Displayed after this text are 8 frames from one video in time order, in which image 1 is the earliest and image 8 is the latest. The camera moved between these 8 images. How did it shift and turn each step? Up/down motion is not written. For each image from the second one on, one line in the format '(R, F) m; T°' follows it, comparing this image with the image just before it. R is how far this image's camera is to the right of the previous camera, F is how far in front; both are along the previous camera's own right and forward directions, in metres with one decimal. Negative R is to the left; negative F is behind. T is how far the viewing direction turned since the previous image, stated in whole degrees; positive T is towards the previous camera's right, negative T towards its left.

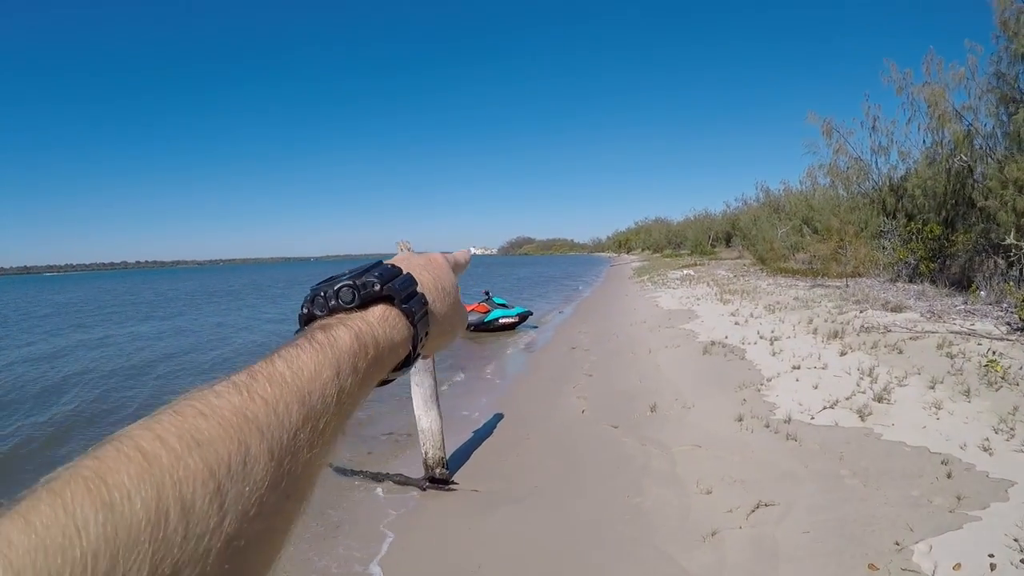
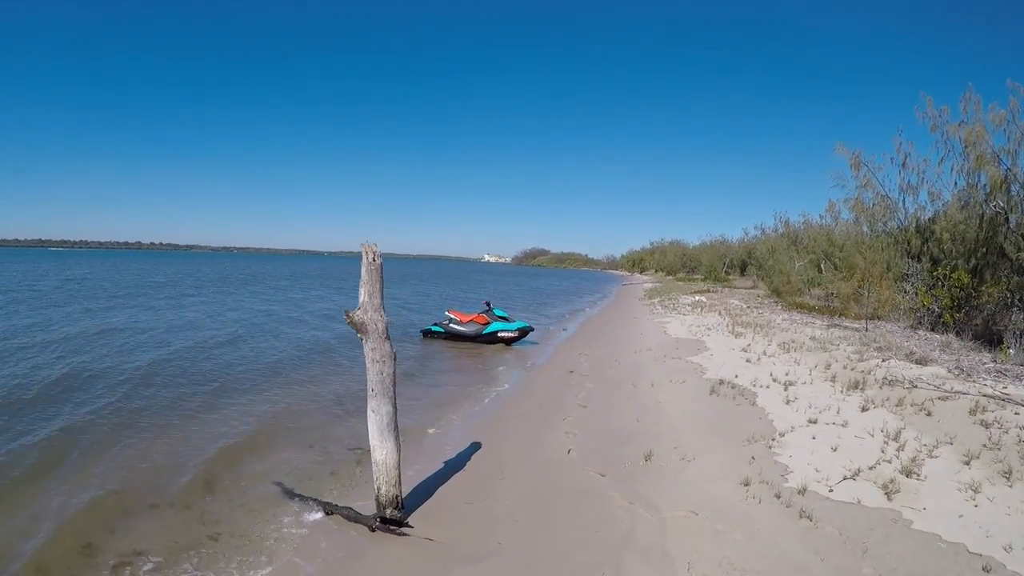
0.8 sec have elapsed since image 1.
(+0.3, +0.8) m; -1°
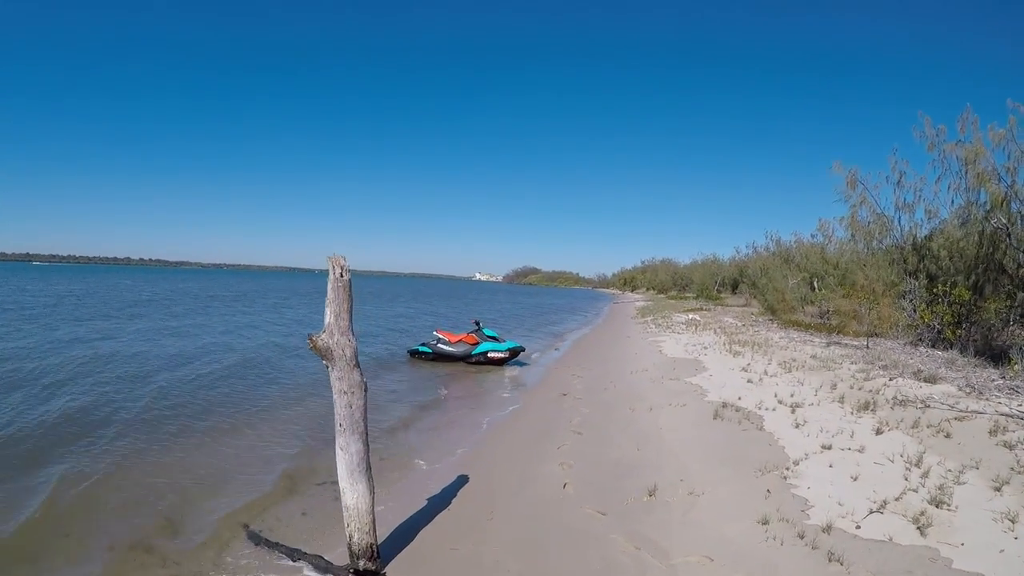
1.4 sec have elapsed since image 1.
(+0.1, +0.6) m; +1°
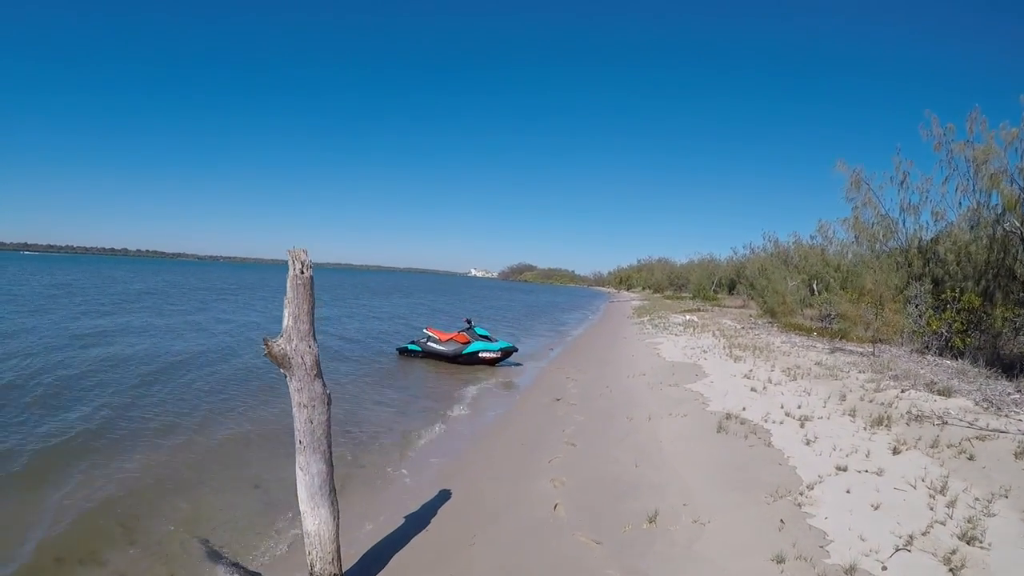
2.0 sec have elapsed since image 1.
(+0.1, +0.6) m; 0°
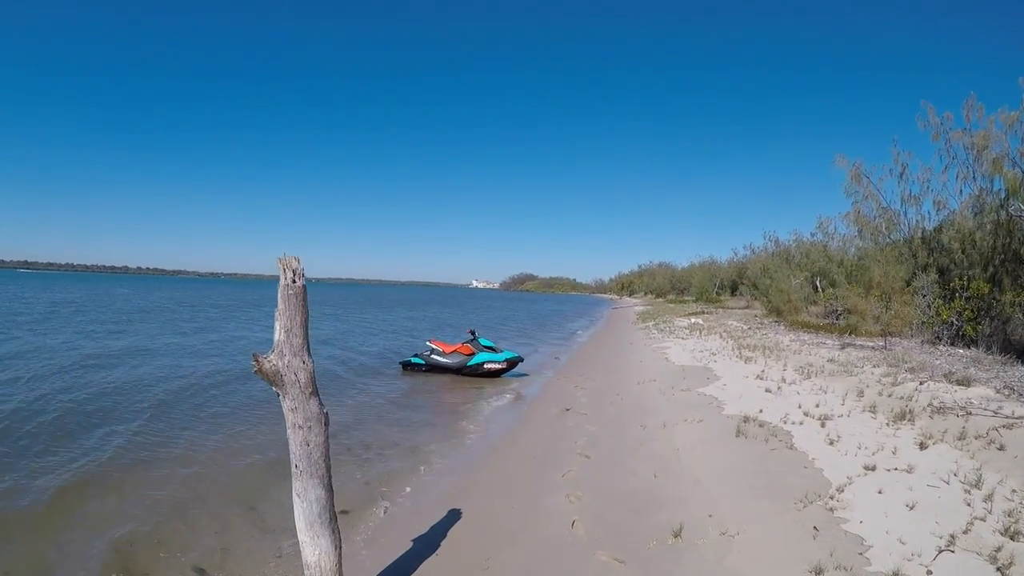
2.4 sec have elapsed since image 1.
(0.0, +0.3) m; 0°
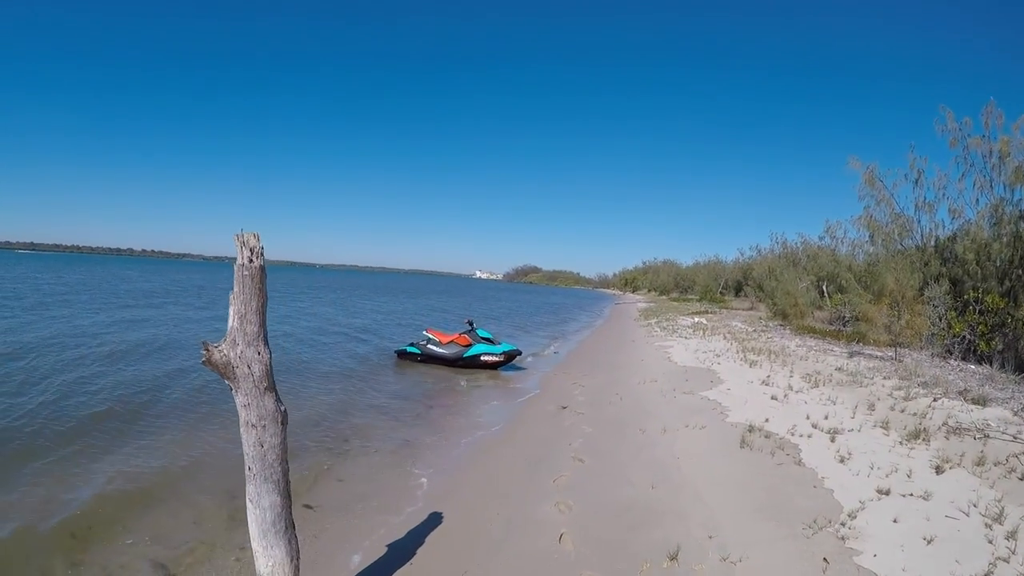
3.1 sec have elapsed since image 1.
(+0.1, +0.5) m; 0°
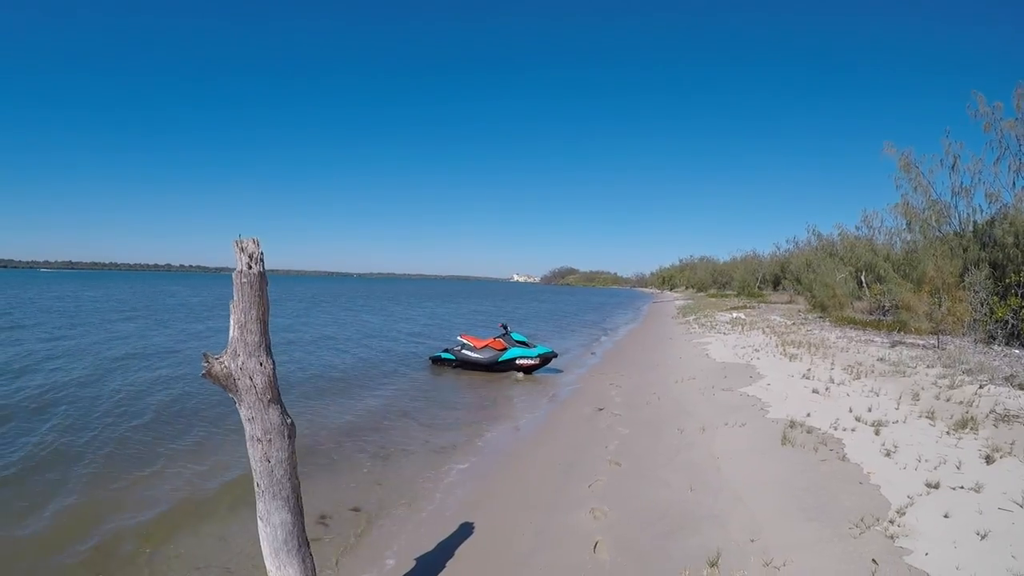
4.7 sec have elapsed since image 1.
(+0.1, -0.1) m; -4°
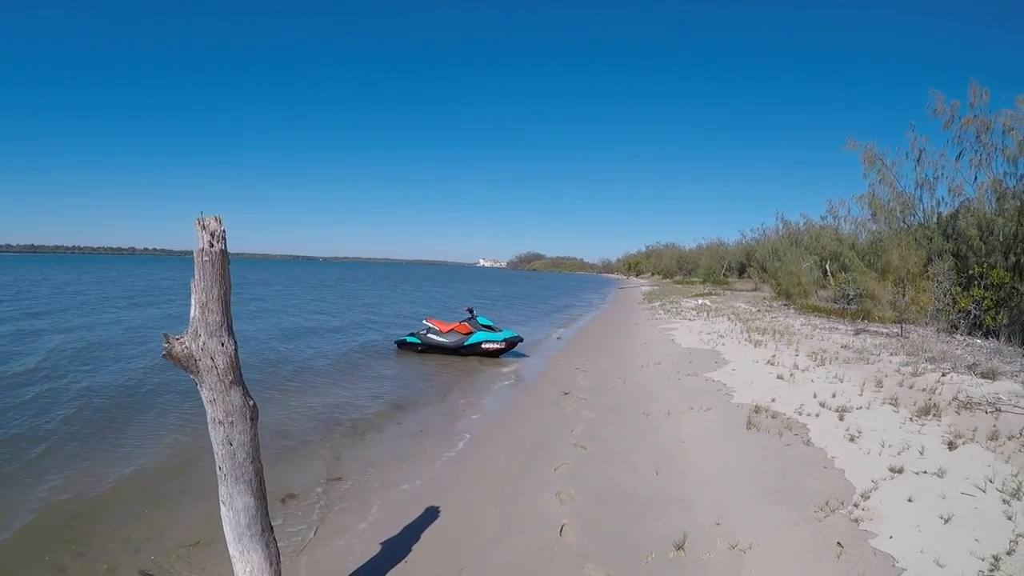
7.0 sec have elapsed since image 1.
(+0.1, +0.3) m; +3°
